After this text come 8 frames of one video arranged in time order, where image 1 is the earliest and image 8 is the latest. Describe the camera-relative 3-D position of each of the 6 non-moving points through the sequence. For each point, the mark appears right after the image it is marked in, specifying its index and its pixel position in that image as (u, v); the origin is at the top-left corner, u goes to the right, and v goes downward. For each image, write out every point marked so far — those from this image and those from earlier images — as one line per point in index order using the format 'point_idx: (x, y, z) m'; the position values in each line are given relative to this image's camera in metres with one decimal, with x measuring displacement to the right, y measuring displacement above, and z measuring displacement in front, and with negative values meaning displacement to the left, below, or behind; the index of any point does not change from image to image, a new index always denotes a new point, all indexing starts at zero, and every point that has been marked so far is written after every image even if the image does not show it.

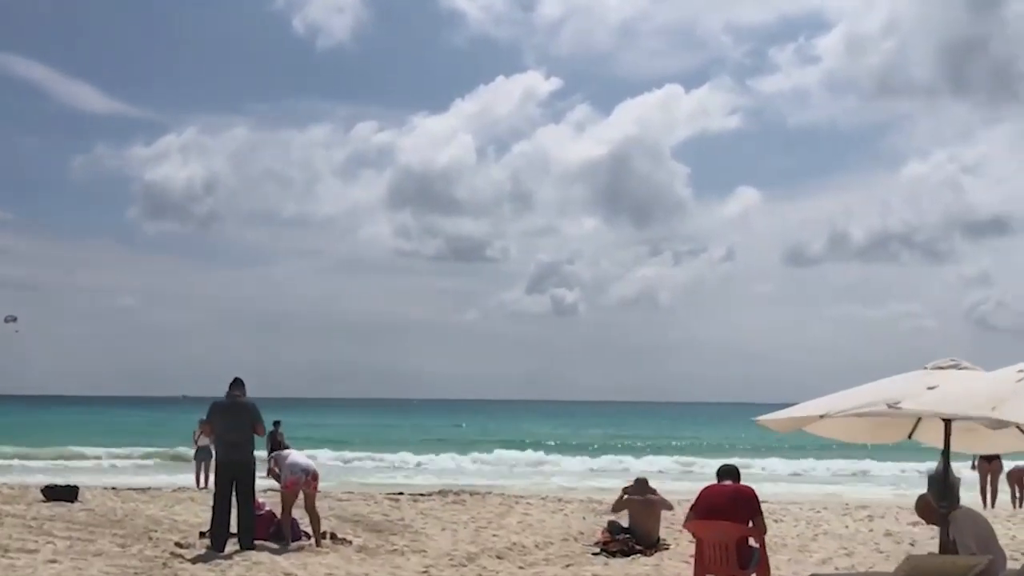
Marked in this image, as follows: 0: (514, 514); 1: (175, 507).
0: (+0.1, -3.3, +13.7) m
1: (-5.1, -3.3, +14.4) m
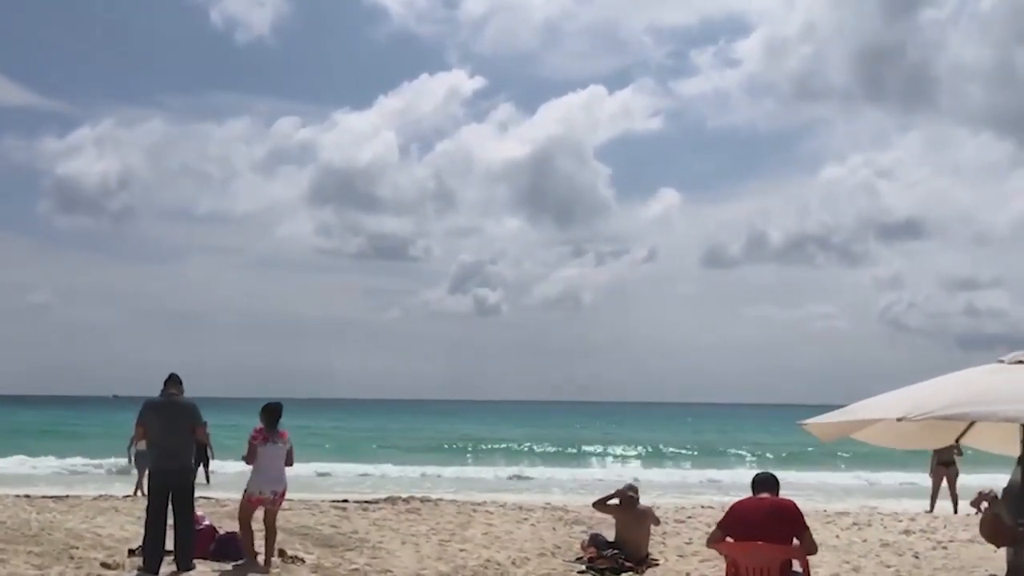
0: (-0.5, -3.2, +12.7) m
1: (-5.7, -3.2, +13.0) m
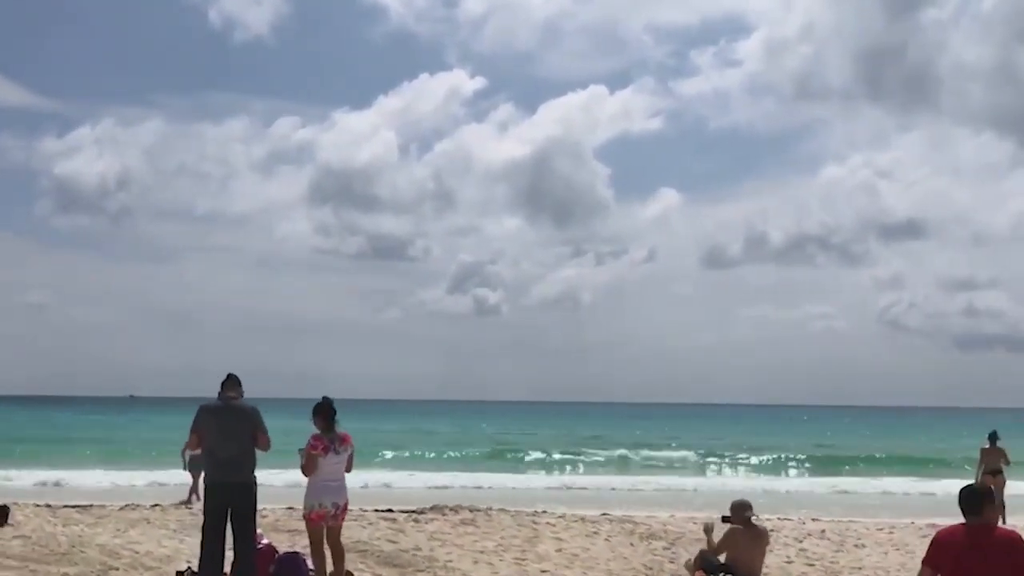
0: (+0.4, -3.1, +11.6) m
1: (-4.8, -3.1, +11.9) m
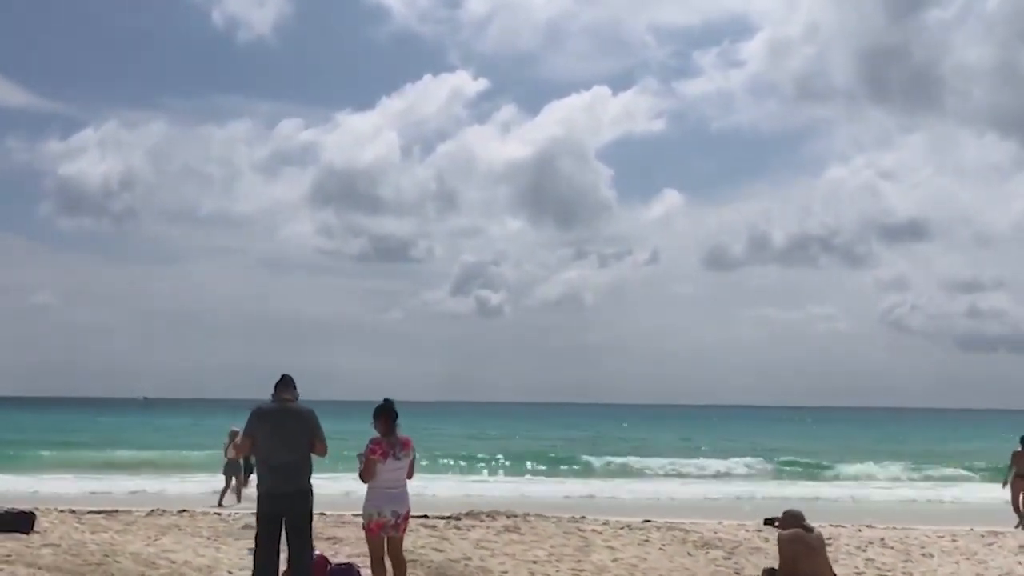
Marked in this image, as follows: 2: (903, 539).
0: (+1.0, -3.1, +11.1) m
1: (-4.2, -3.1, +11.4) m
2: (+4.9, -3.2, +12.0) m
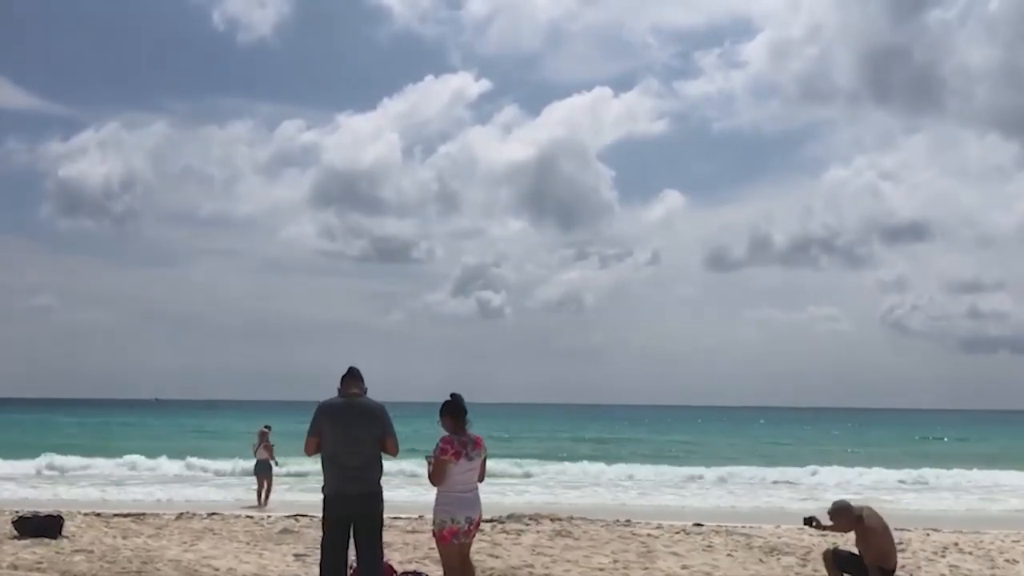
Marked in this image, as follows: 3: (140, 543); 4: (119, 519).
0: (+1.7, -3.0, +10.5) m
1: (-3.5, -3.0, +10.8) m
2: (+5.6, -3.1, +11.4) m
3: (-4.4, -3.0, +11.2) m
4: (-5.3, -3.1, +12.9) m
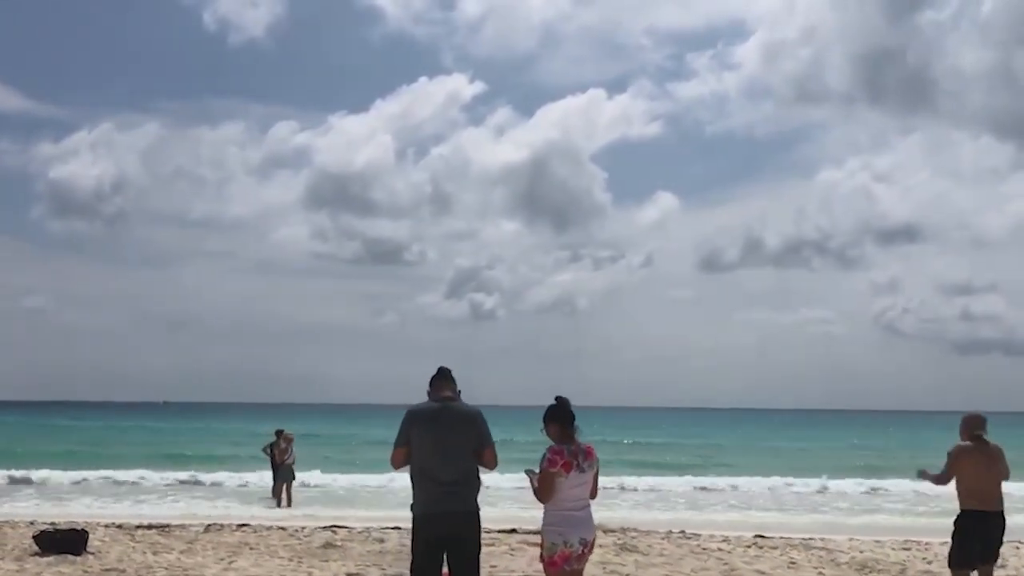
0: (+2.4, -2.9, +9.6) m
1: (-2.8, -2.9, +9.9) m
2: (+6.3, -3.0, +10.5) m
3: (-3.7, -2.9, +10.2) m
4: (-4.6, -3.1, +11.9) m
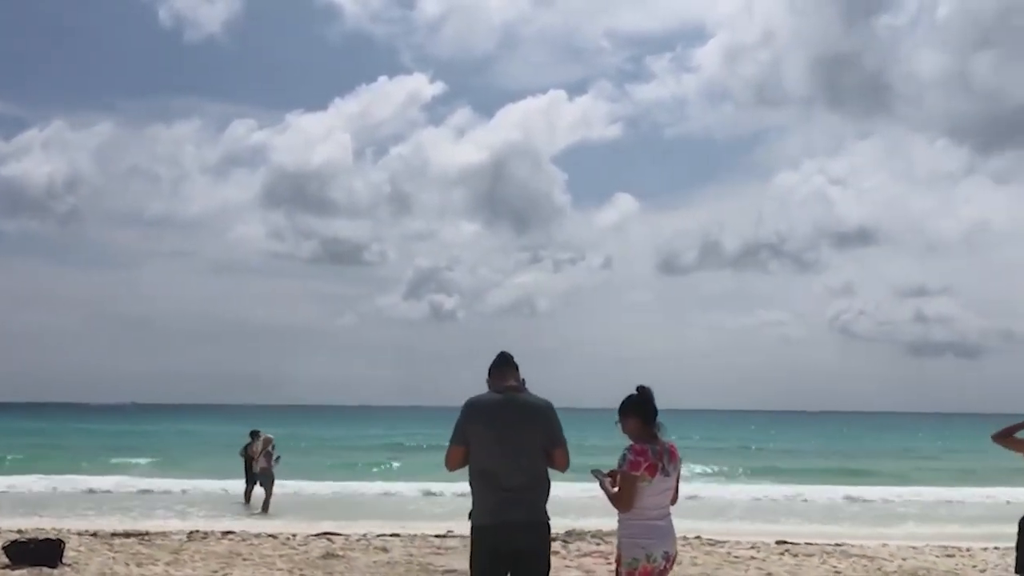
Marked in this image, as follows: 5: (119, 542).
0: (+2.7, -2.7, +8.9) m
1: (-2.6, -2.7, +8.9) m
2: (+6.5, -2.9, +9.9) m
3: (-3.4, -2.8, +9.2) m
4: (-4.5, -2.9, +10.9) m
5: (-4.5, -2.9, +10.8) m
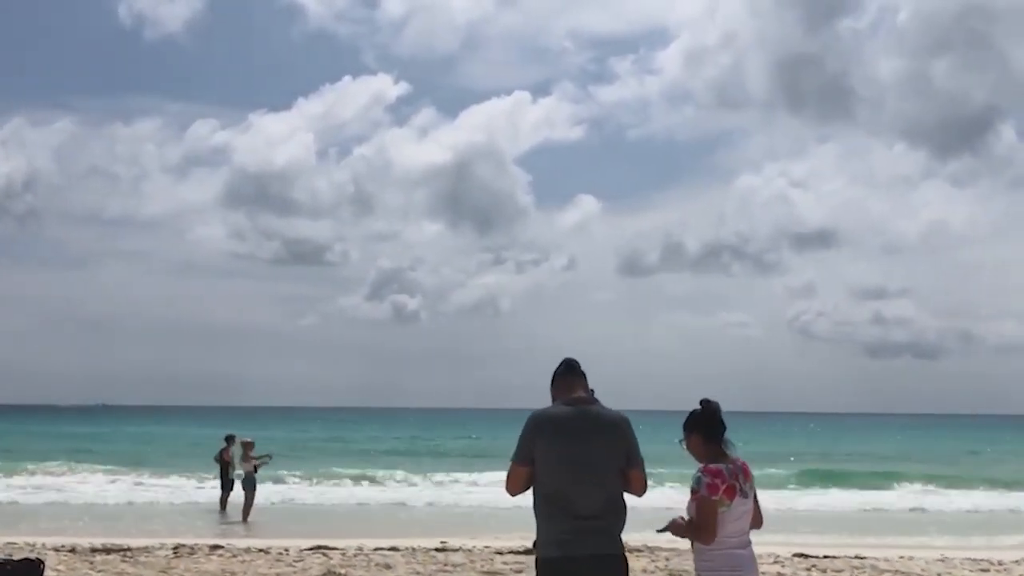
0: (+2.9, -2.7, +8.4) m
1: (-2.4, -2.7, +8.3) m
2: (+6.7, -2.9, +9.6) m
3: (-3.2, -2.8, +8.5) m
4: (-4.4, -2.9, +10.2) m
5: (-4.4, -2.9, +10.0) m
